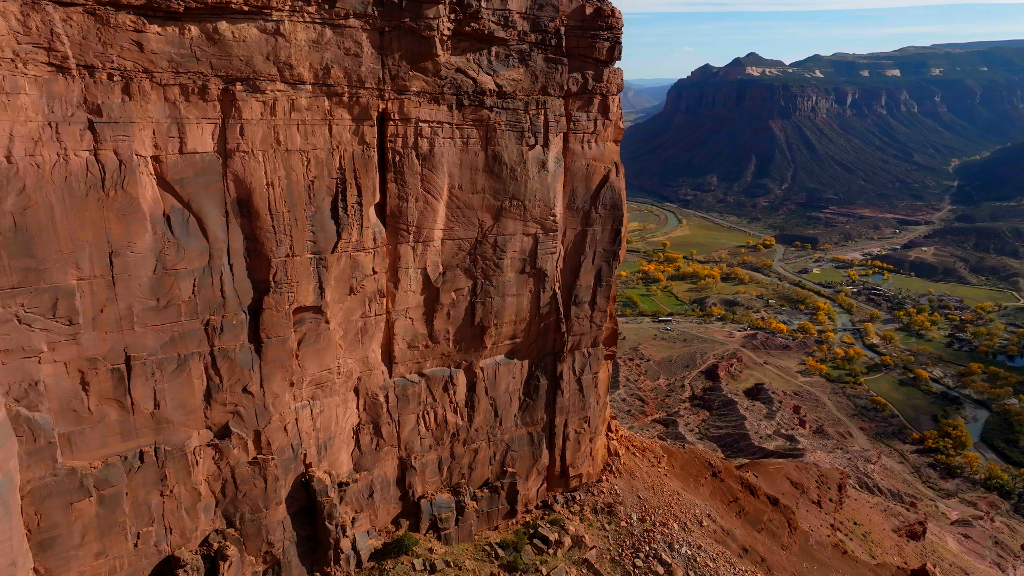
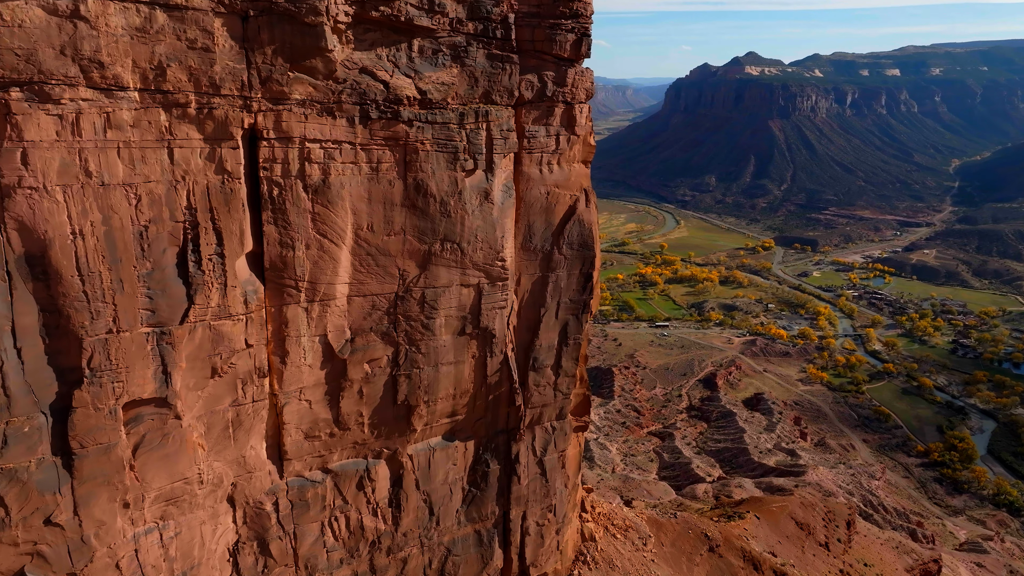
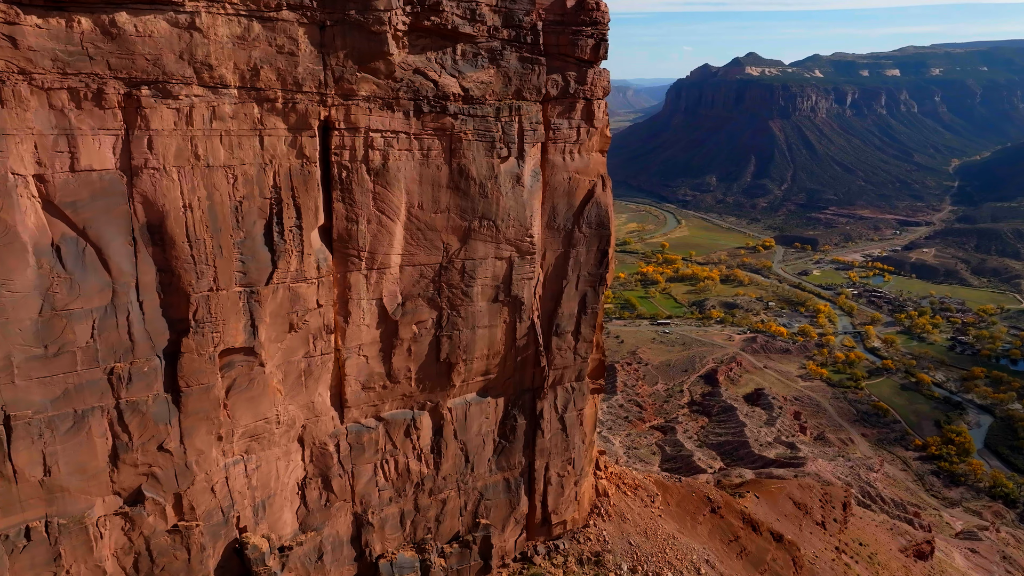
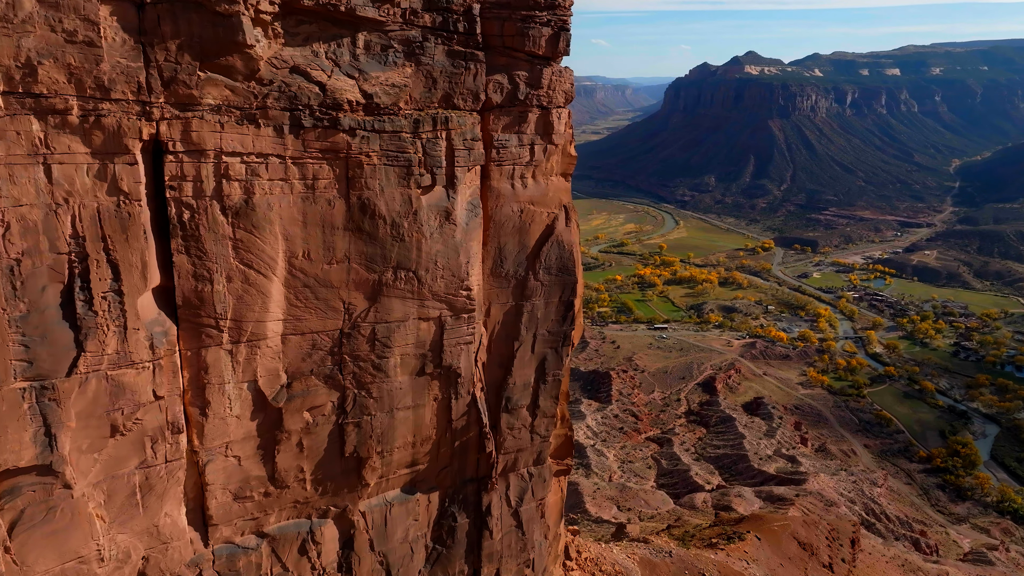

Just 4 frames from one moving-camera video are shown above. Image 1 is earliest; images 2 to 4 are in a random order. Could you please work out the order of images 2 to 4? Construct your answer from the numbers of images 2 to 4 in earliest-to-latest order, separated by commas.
3, 2, 4
